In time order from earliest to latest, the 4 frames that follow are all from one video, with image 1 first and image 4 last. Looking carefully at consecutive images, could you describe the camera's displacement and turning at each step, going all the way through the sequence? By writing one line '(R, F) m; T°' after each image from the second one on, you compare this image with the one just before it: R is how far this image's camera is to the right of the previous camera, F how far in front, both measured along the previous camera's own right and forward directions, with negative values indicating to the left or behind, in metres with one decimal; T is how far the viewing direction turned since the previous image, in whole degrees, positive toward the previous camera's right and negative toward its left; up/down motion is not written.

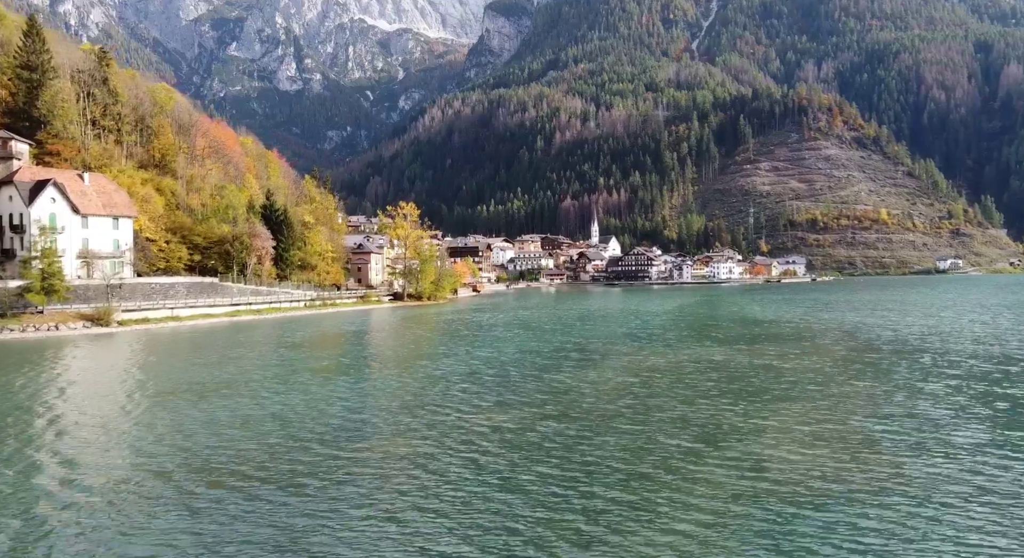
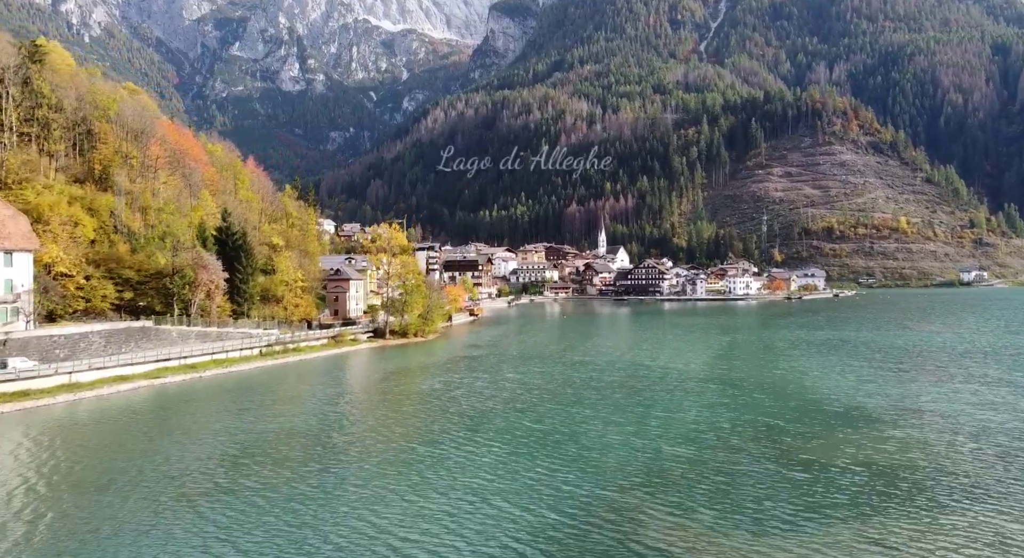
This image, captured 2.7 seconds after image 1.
(+0.3, +8.6) m; 0°
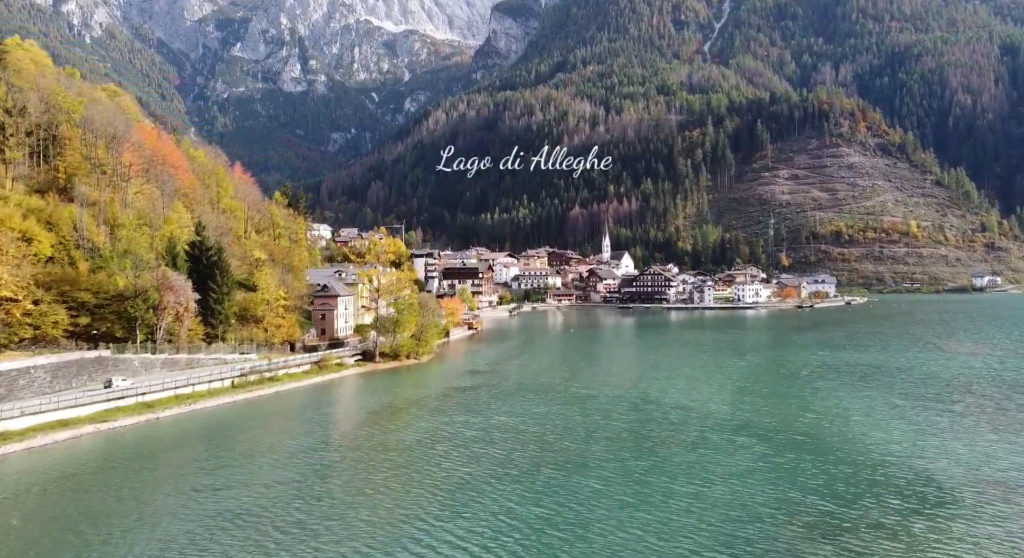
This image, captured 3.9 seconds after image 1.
(+0.1, +4.1) m; 0°
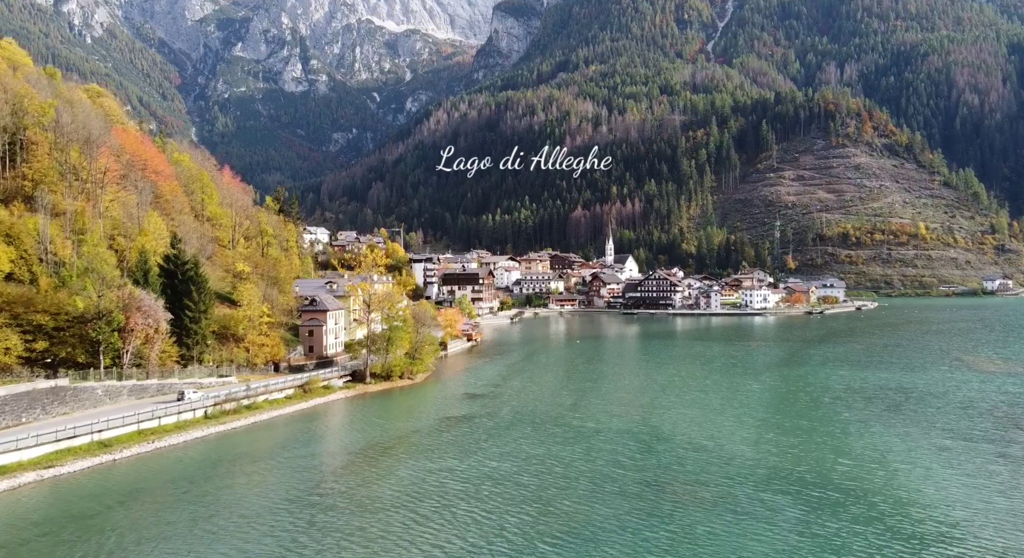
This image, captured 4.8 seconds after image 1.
(+0.1, +3.2) m; 0°
